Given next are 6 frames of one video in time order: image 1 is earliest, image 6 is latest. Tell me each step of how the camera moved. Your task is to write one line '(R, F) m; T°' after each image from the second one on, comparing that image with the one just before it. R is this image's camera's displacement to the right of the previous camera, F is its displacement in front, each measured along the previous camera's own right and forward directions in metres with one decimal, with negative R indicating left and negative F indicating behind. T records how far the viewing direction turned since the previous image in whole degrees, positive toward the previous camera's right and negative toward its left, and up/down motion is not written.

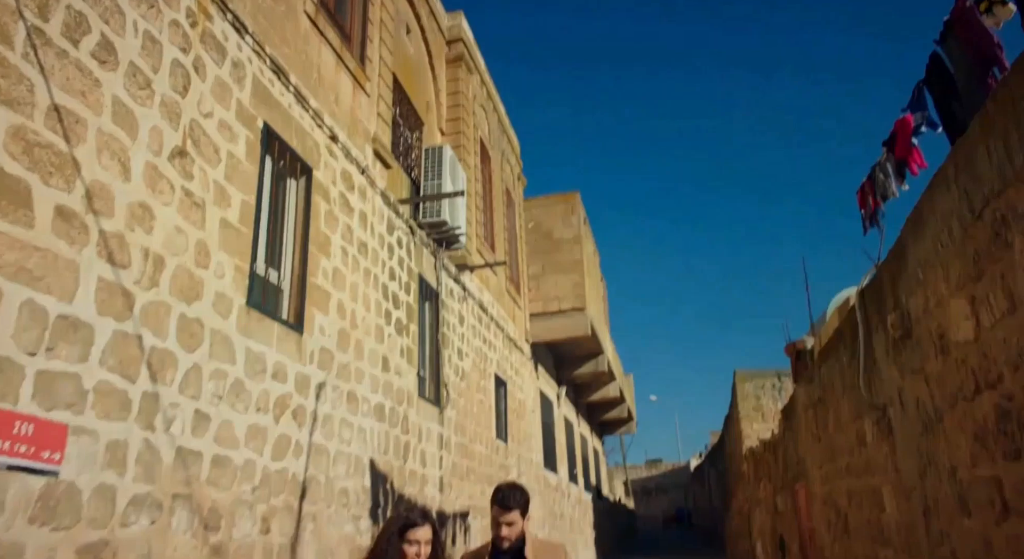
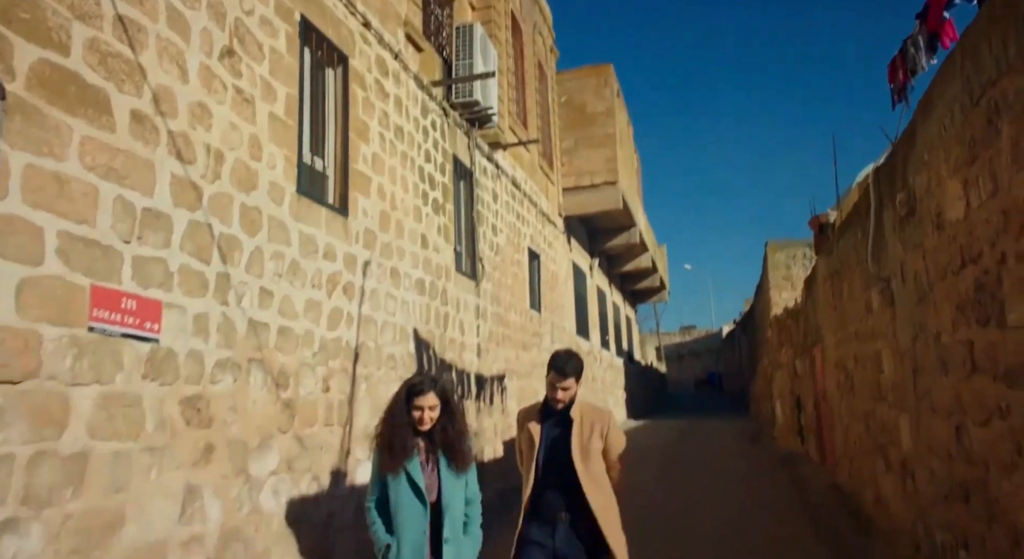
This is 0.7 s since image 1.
(+0.1, -0.4) m; -3°
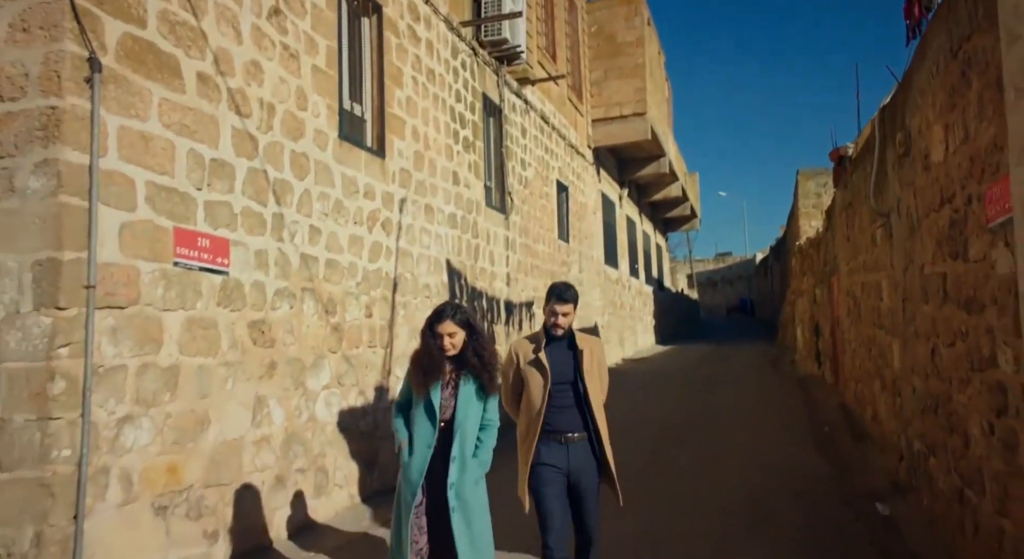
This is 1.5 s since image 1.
(+0.1, -0.5) m; -3°
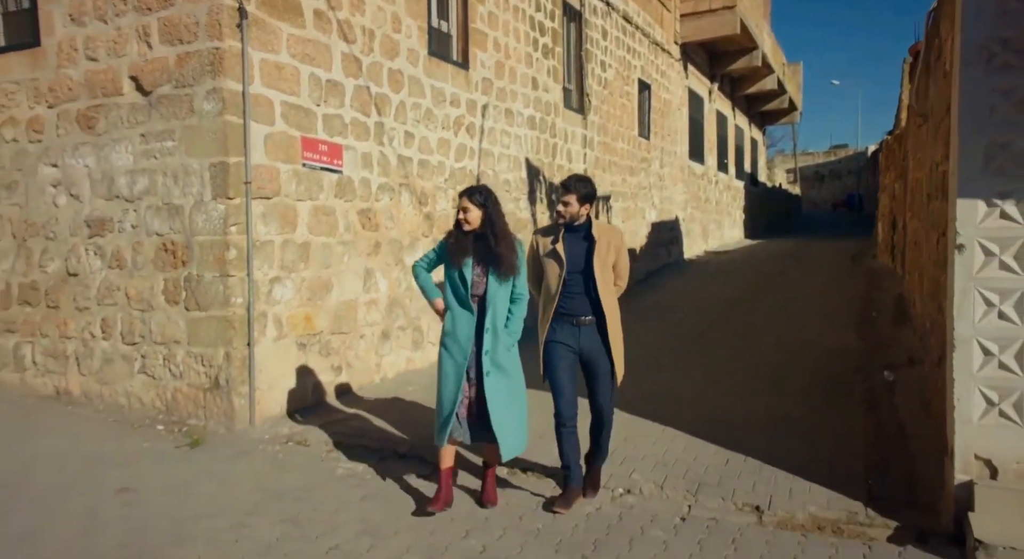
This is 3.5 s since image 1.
(+0.3, -0.9) m; -8°
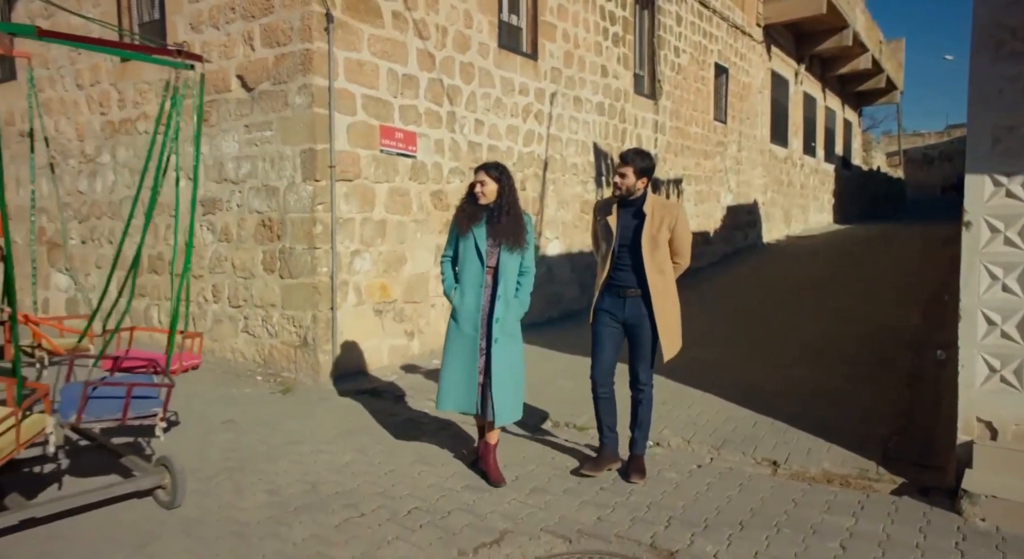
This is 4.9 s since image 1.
(+0.3, -0.4) m; -7°
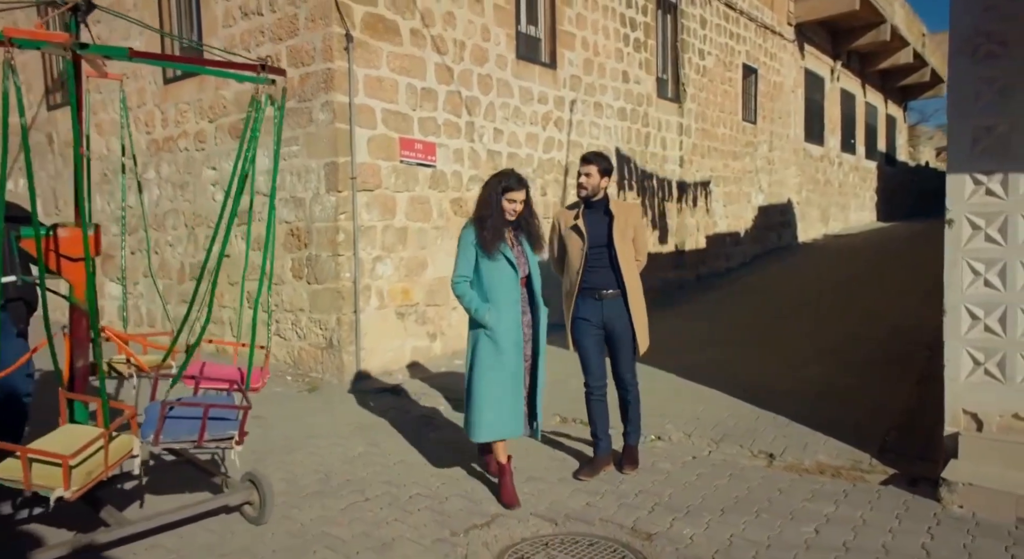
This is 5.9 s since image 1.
(+0.2, -0.2) m; -4°
